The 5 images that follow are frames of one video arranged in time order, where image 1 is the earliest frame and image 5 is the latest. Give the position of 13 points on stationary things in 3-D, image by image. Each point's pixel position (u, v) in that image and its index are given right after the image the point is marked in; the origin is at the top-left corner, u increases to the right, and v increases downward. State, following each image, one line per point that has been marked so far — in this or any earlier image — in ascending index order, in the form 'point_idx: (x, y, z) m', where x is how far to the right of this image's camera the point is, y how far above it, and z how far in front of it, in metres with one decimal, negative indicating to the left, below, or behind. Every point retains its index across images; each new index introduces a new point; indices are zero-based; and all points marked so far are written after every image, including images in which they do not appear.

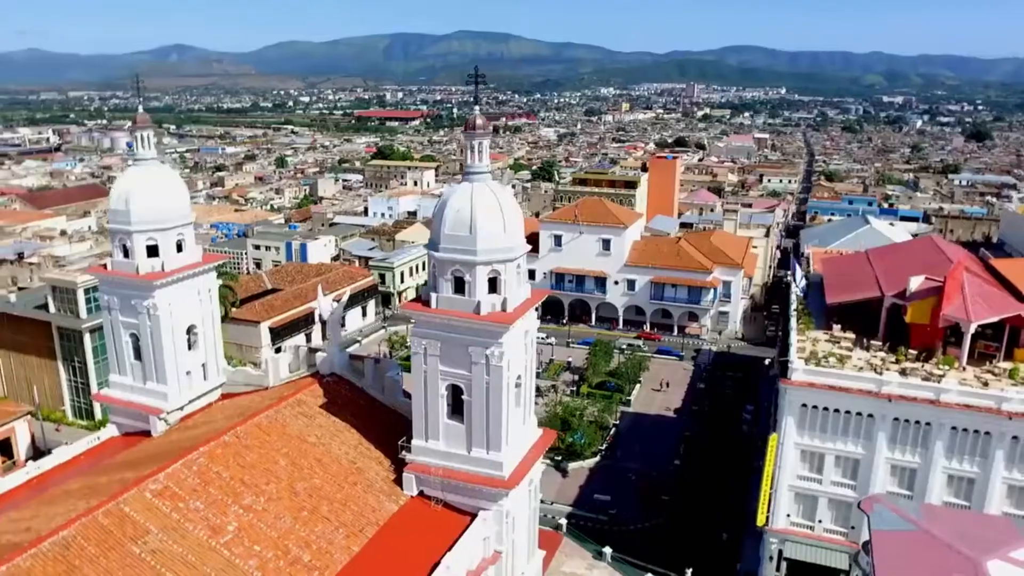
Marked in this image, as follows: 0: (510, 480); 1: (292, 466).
0: (-0.1, -4.8, +18.5) m
1: (-5.4, -4.4, +18.5) m
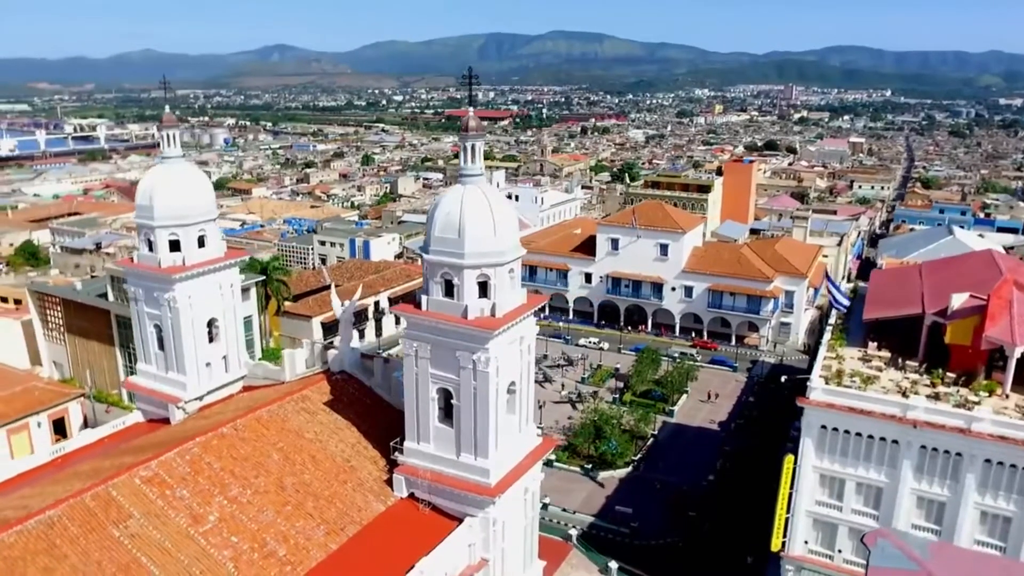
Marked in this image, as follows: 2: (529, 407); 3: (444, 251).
0: (-0.4, -4.9, +18.3) m
1: (-5.7, -4.3, +18.8) m
2: (+0.5, -3.1, +19.8) m
3: (-1.6, +0.9, +17.7) m
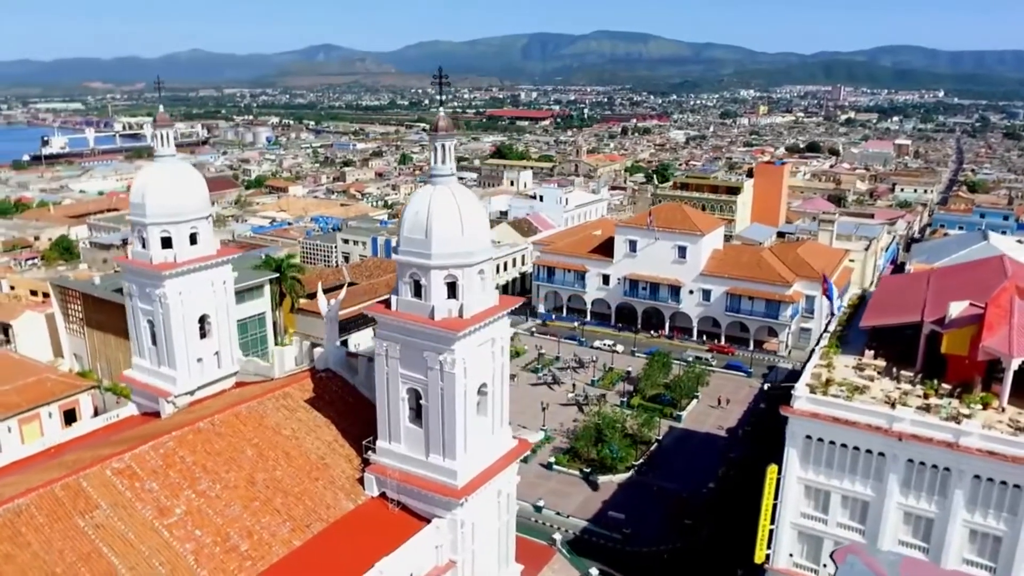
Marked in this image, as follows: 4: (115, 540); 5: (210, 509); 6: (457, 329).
0: (-1.2, -4.9, +18.2) m
1: (-6.5, -4.3, +19.0) m
2: (-0.2, -3.2, +19.7) m
3: (-2.4, +0.9, +17.7) m
4: (-8.4, -5.4, +15.9) m
5: (-7.0, -5.1, +17.3) m
6: (-1.3, -0.9, +17.1) m
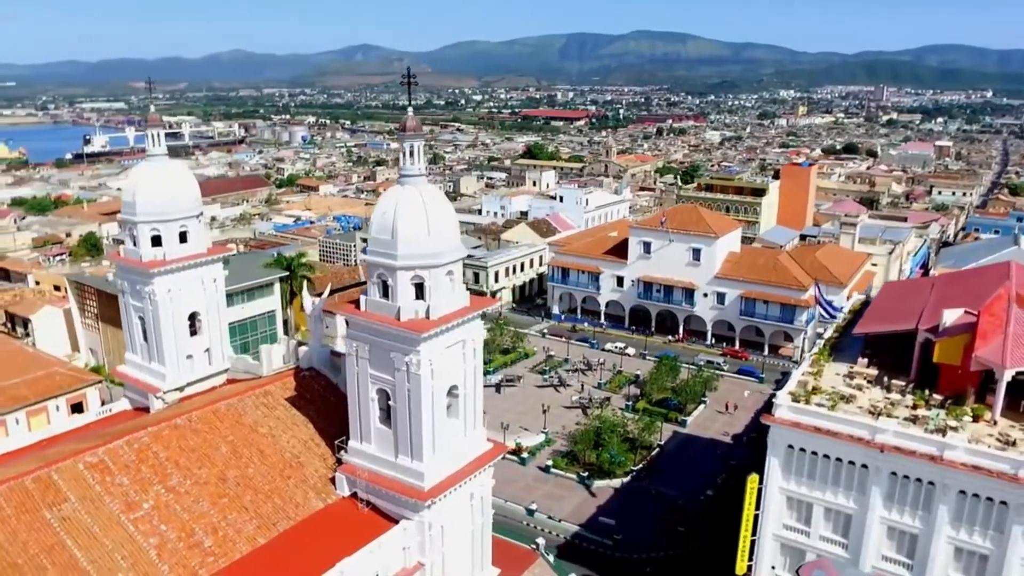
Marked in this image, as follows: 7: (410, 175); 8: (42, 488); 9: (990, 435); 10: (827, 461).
0: (-2.0, -5.0, +18.1) m
1: (-7.2, -4.3, +19.2) m
2: (-1.0, -3.2, +19.6) m
3: (-3.1, +0.8, +17.7) m
4: (-9.4, -5.3, +16.1) m
5: (-7.8, -5.1, +17.5) m
6: (-2.1, -1.0, +17.0) m
7: (-2.4, +2.7, +17.8) m
8: (-10.5, -4.5, +16.7) m
9: (+12.0, -3.7, +18.7) m
10: (+8.3, -4.6, +19.7) m
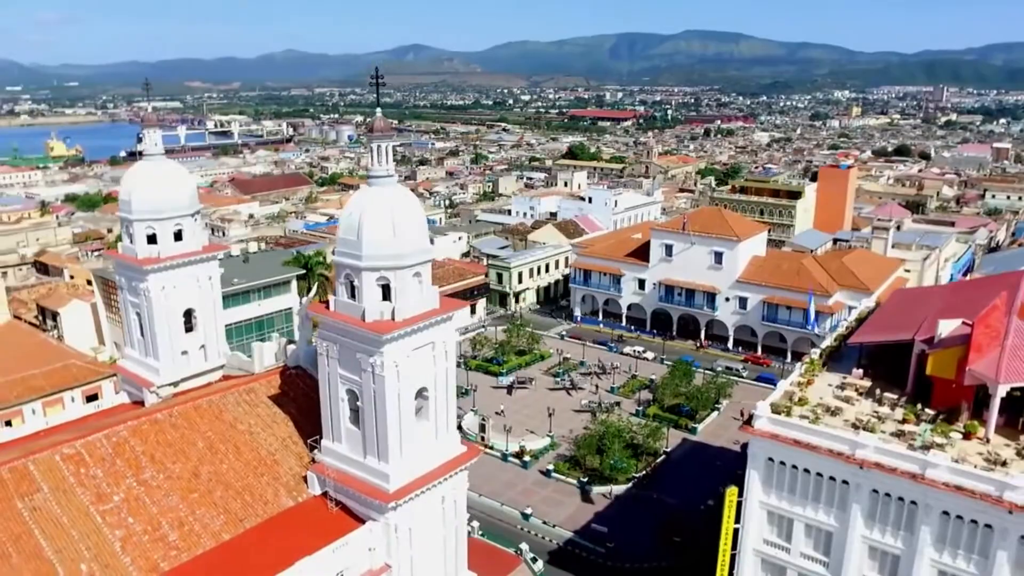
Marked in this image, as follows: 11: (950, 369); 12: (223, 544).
0: (-2.9, -5.0, +18.1) m
1: (-8.0, -4.2, +19.5) m
2: (-1.7, -3.3, +19.5) m
3: (-3.9, +0.8, +17.7) m
4: (-10.3, -5.2, +16.6) m
5: (-8.7, -5.0, +17.8) m
6: (-2.9, -1.0, +17.0) m
7: (-3.1, +2.7, +17.8) m
8: (-11.4, -4.4, +17.2) m
9: (+11.2, -3.9, +17.9) m
10: (+7.6, -4.8, +19.1) m
11: (+11.4, -2.2, +19.4) m
12: (-6.8, -6.0, +17.6) m
